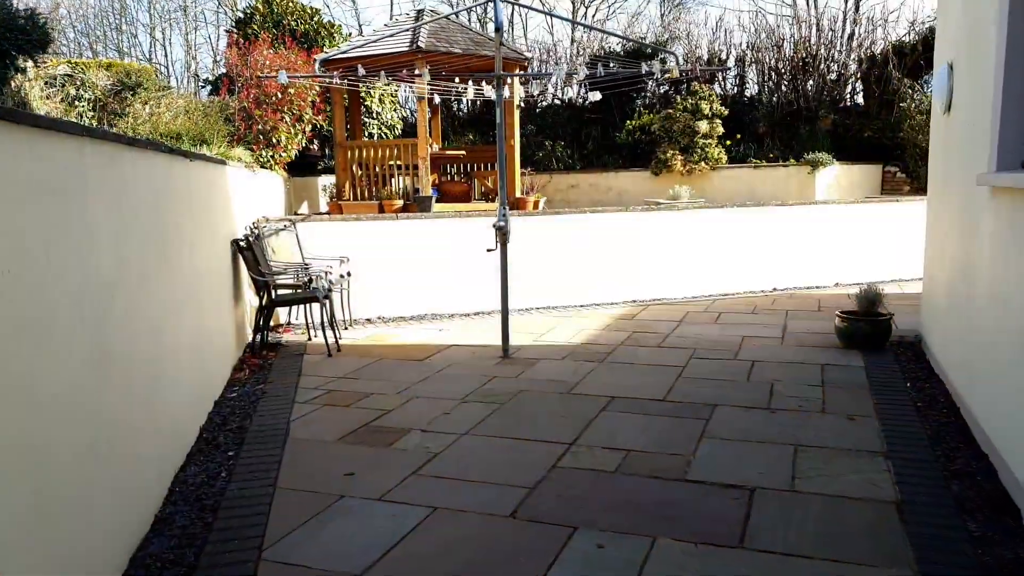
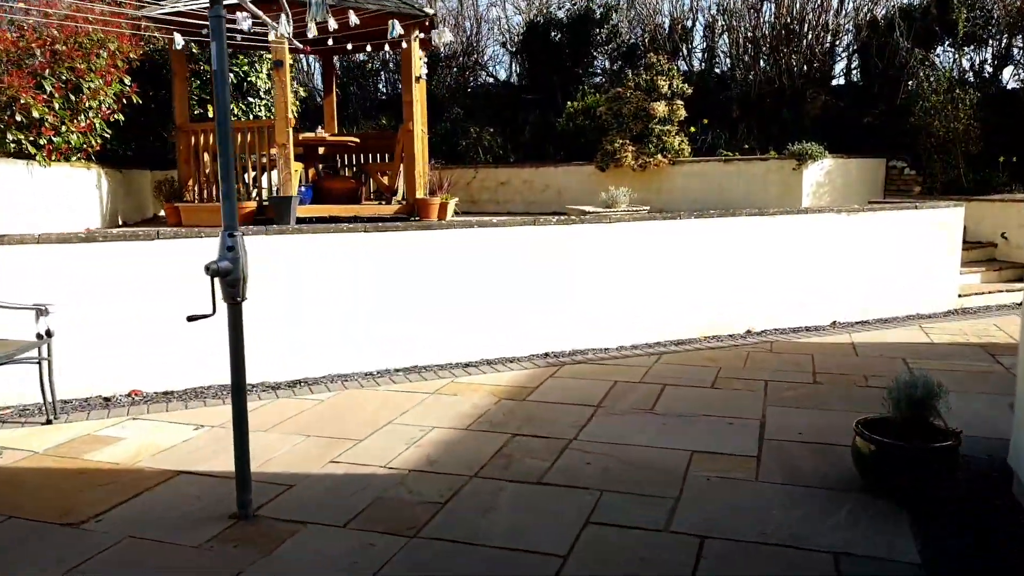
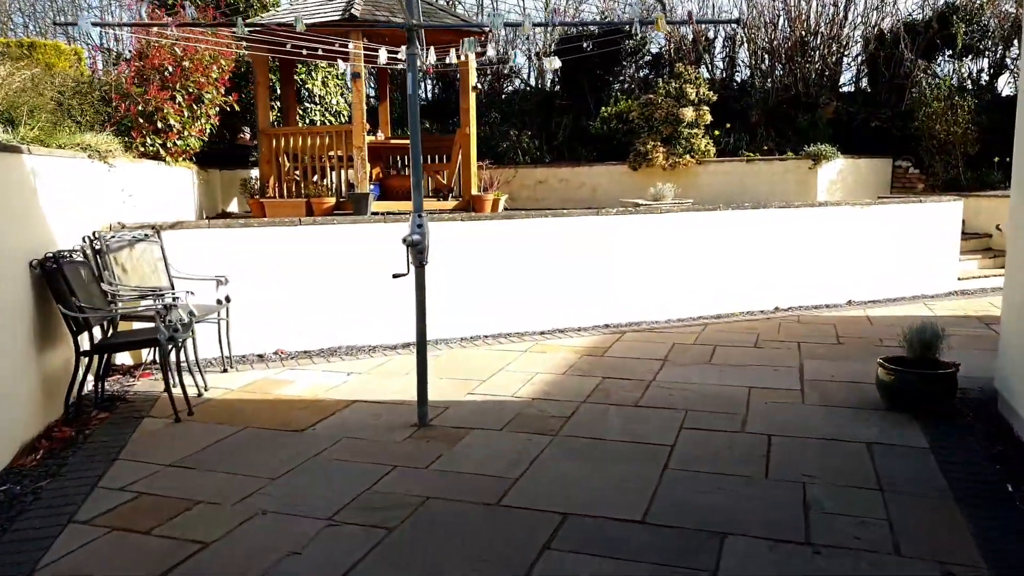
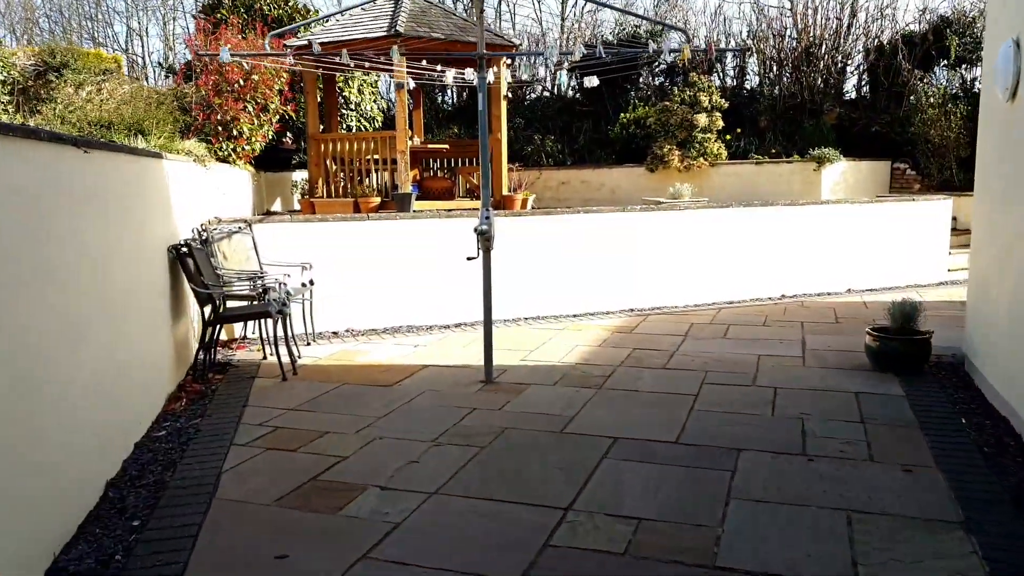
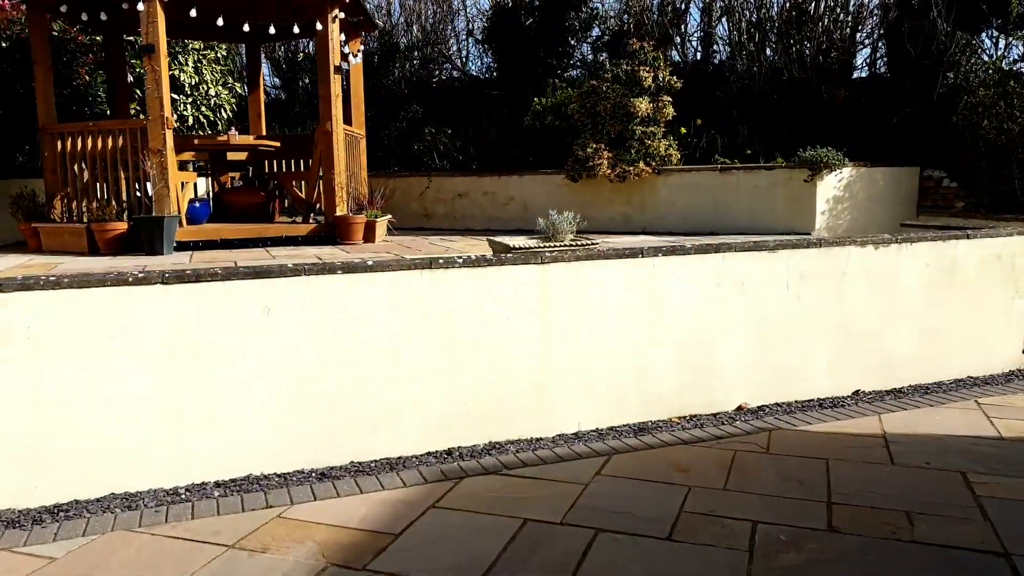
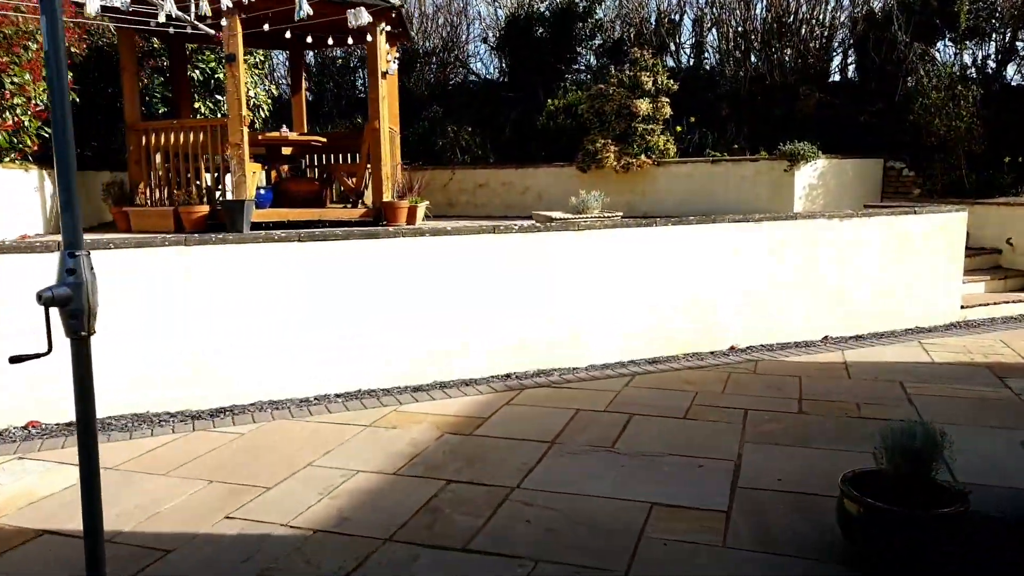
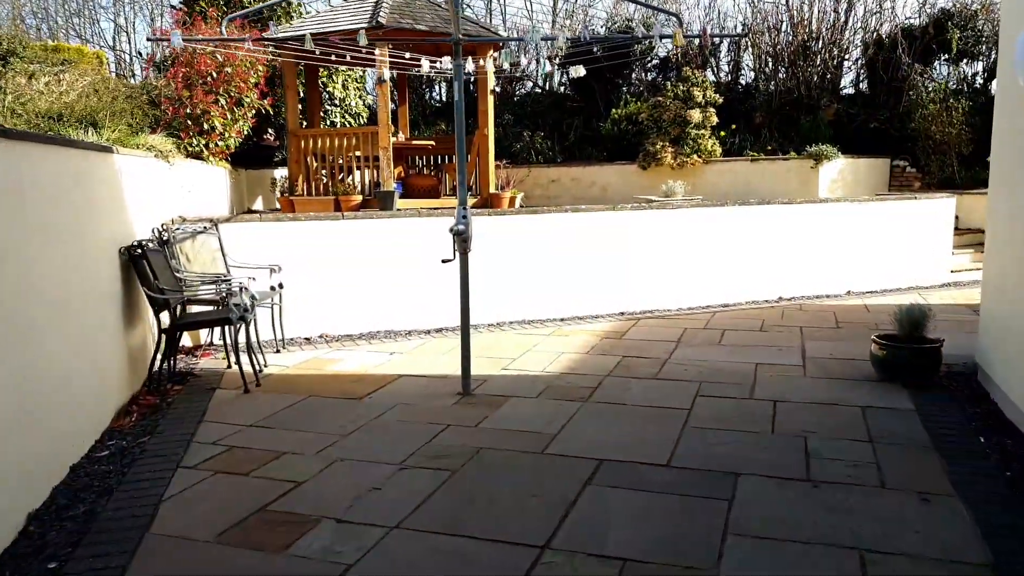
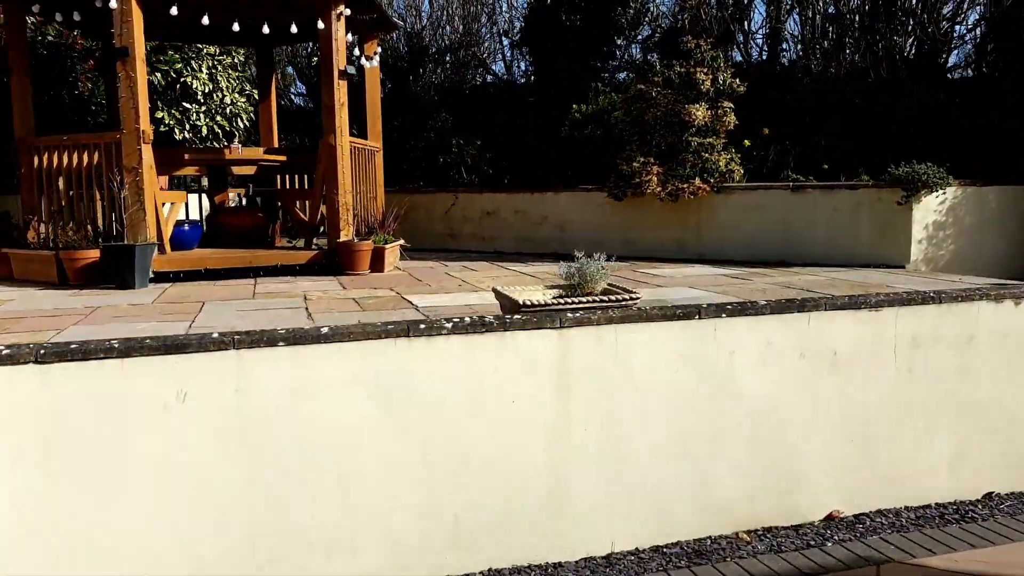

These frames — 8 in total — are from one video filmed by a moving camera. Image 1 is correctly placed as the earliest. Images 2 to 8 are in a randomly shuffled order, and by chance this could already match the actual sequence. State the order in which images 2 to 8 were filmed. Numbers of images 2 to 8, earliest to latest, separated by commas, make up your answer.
4, 7, 3, 2, 6, 5, 8
